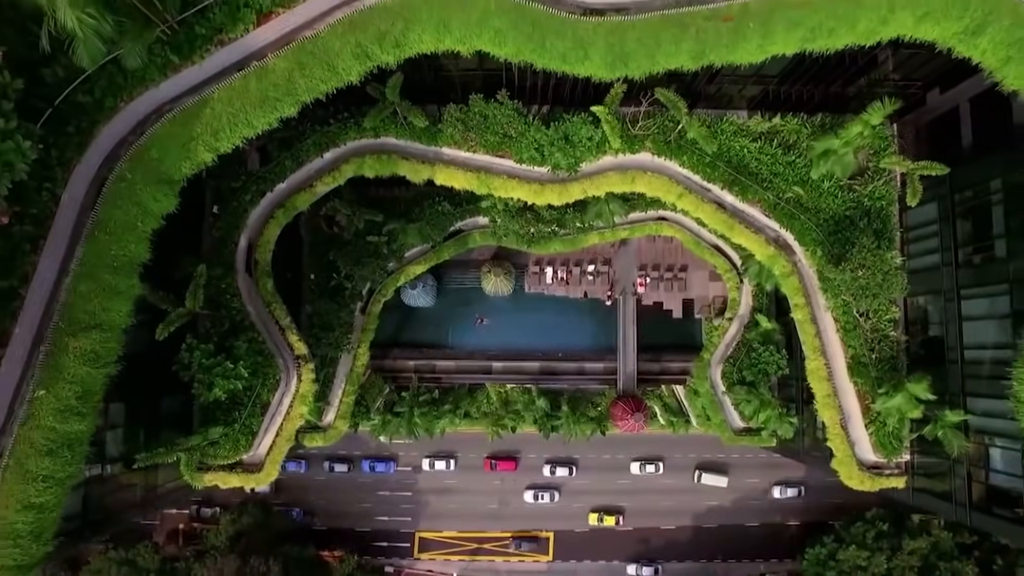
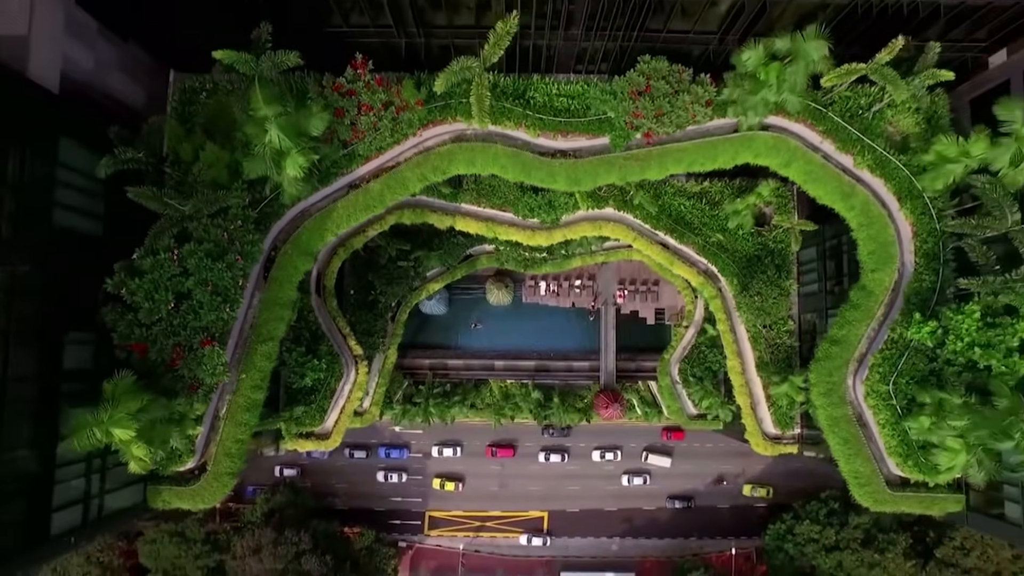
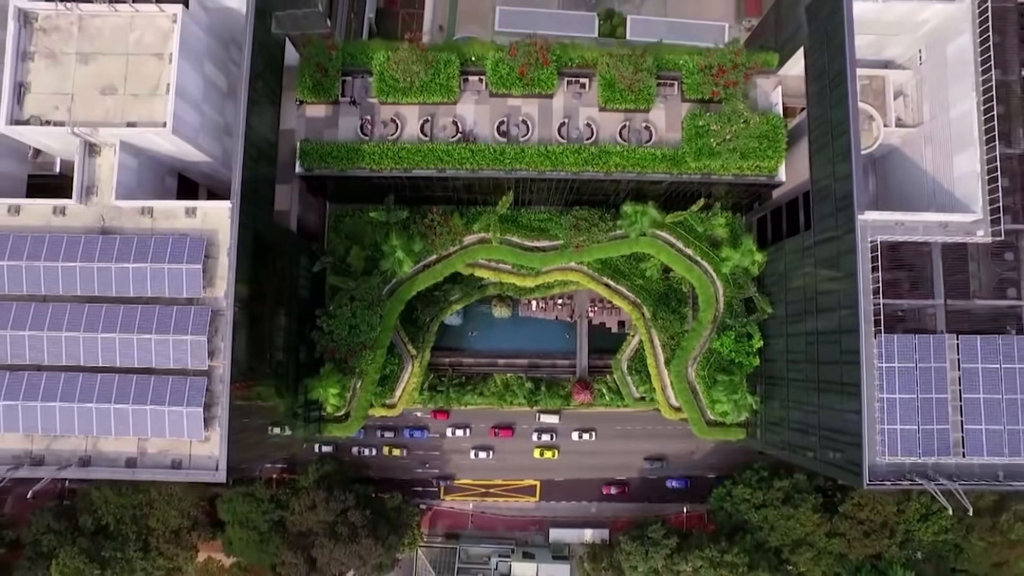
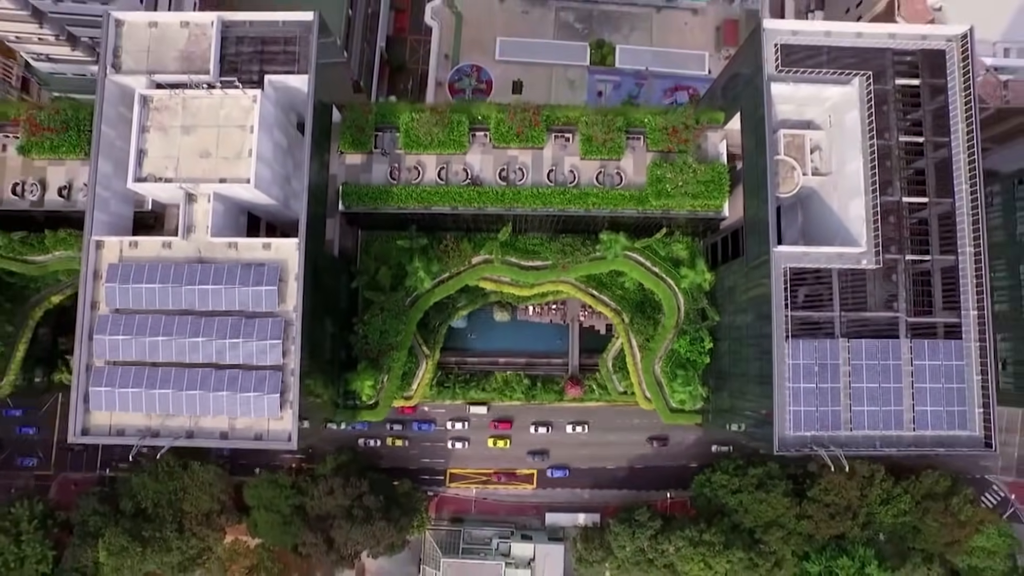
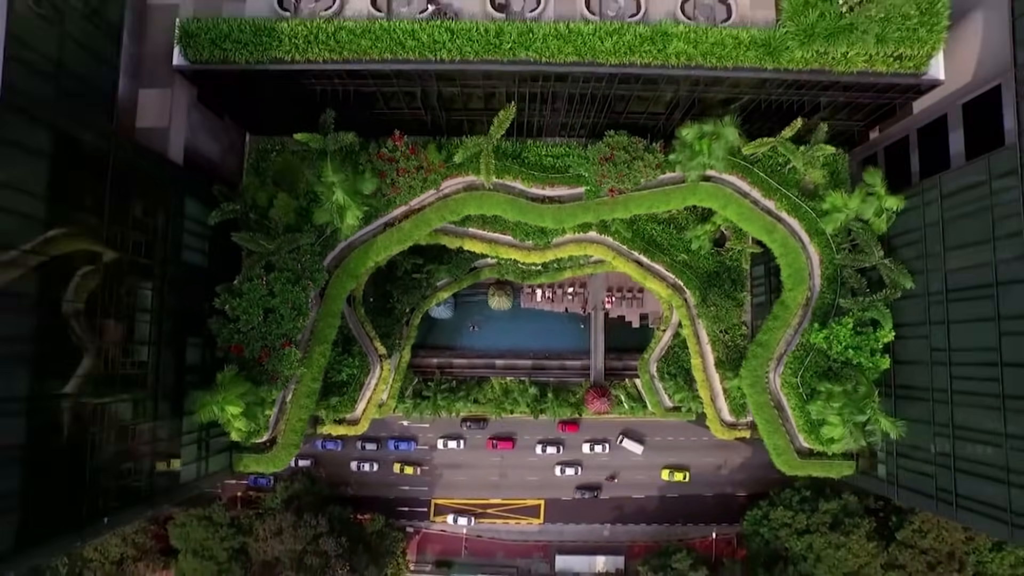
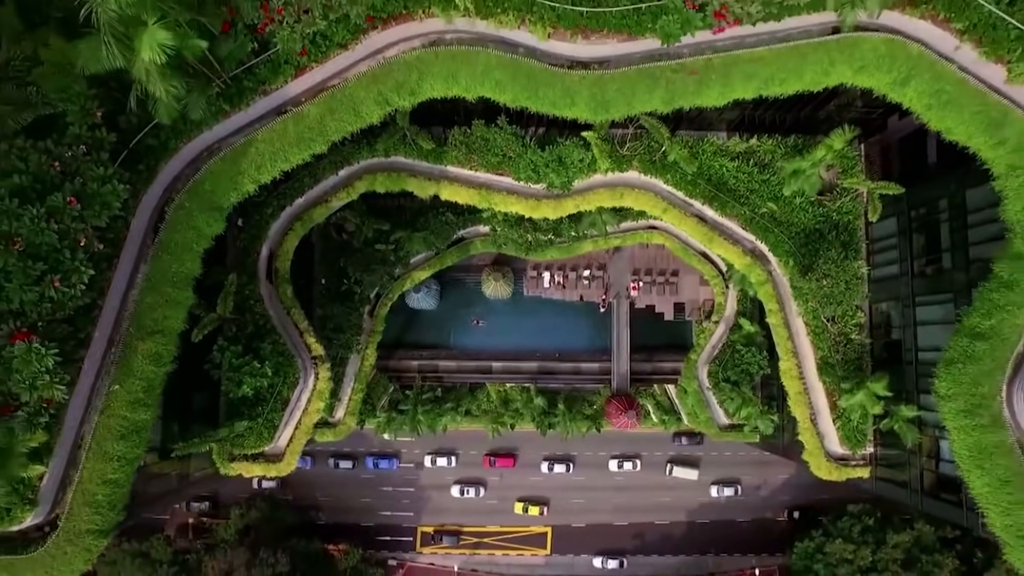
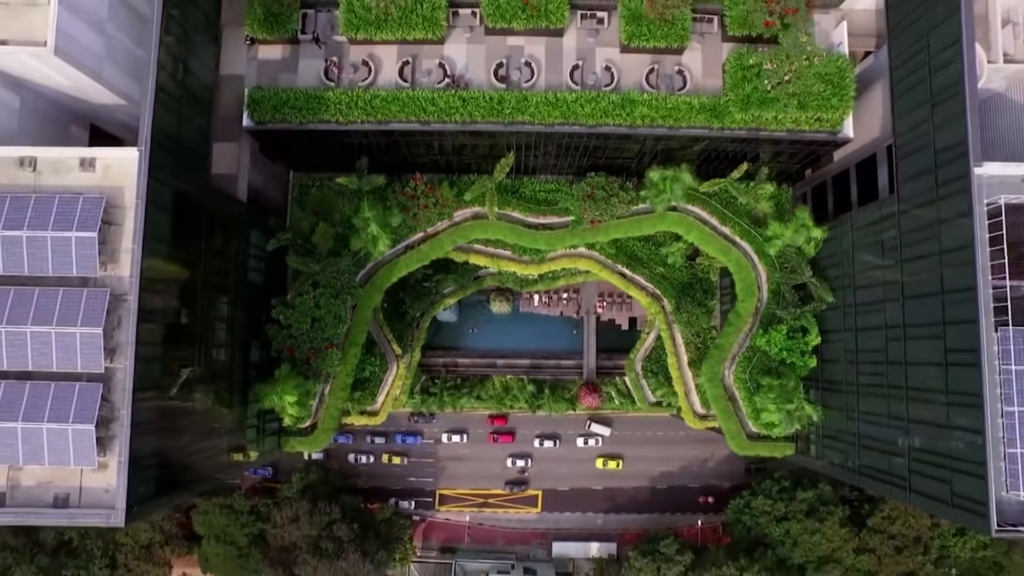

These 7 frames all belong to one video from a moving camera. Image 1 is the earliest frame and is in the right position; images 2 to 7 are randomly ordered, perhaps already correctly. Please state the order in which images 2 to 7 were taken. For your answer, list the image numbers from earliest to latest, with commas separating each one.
6, 2, 5, 7, 3, 4
